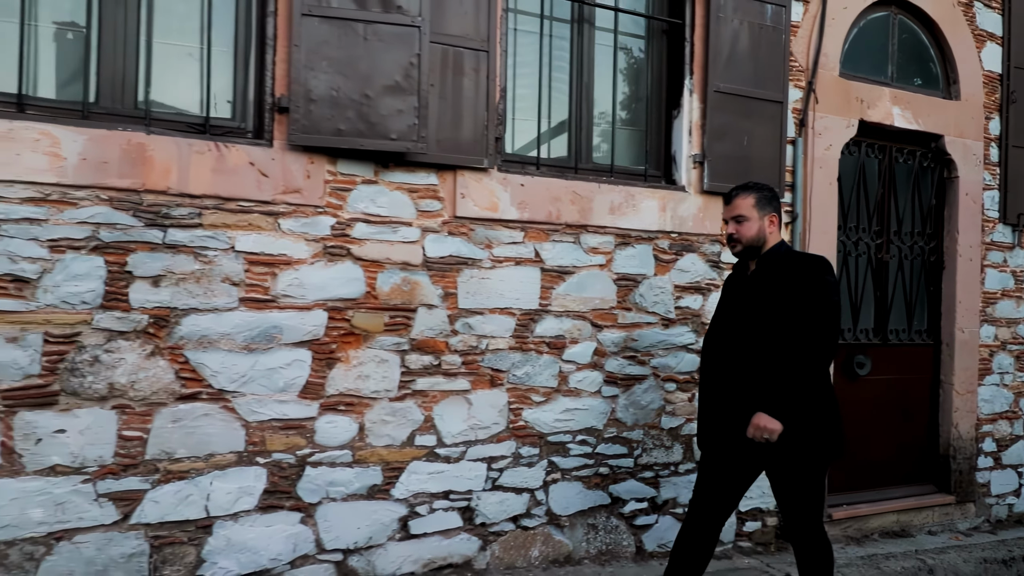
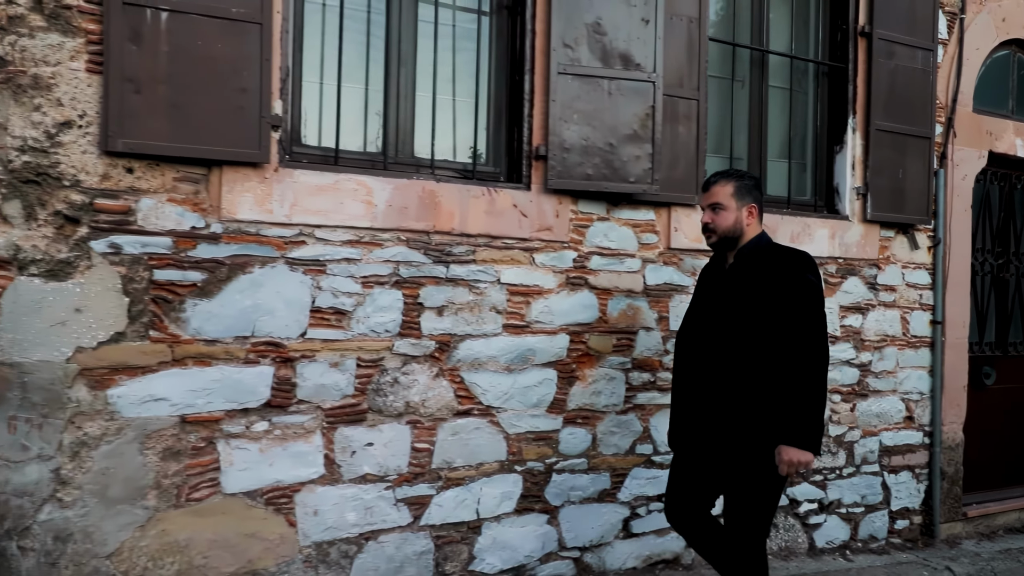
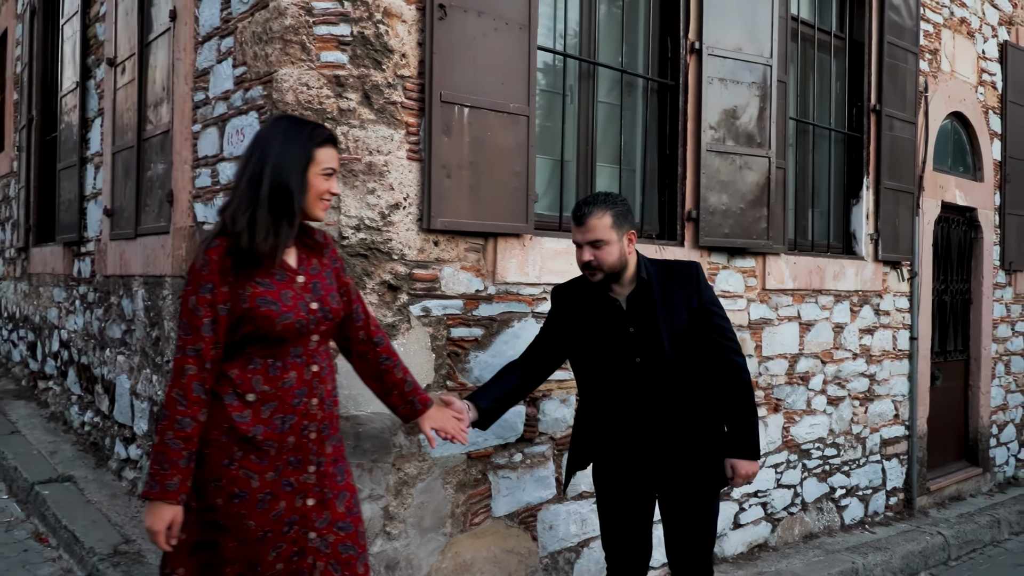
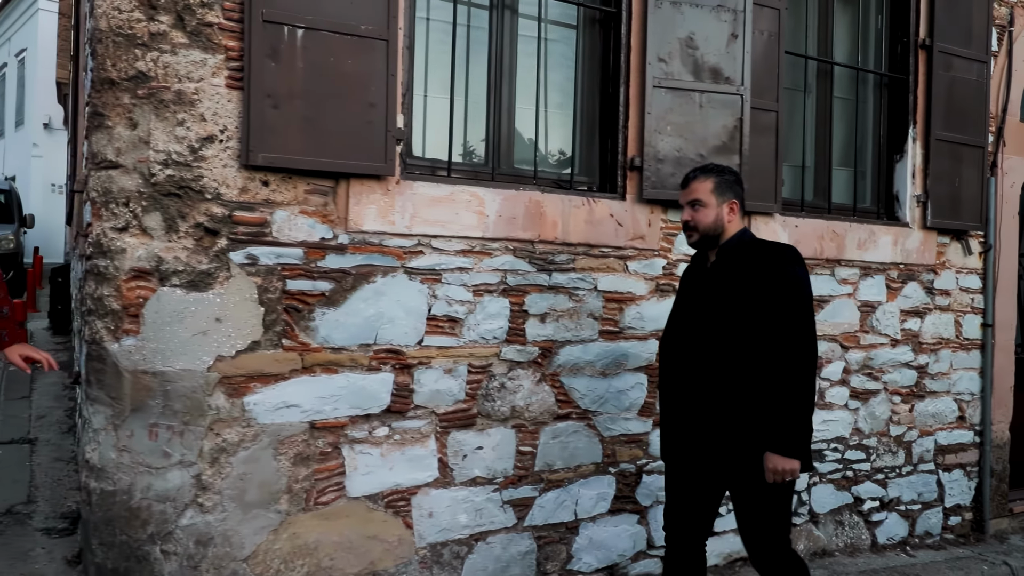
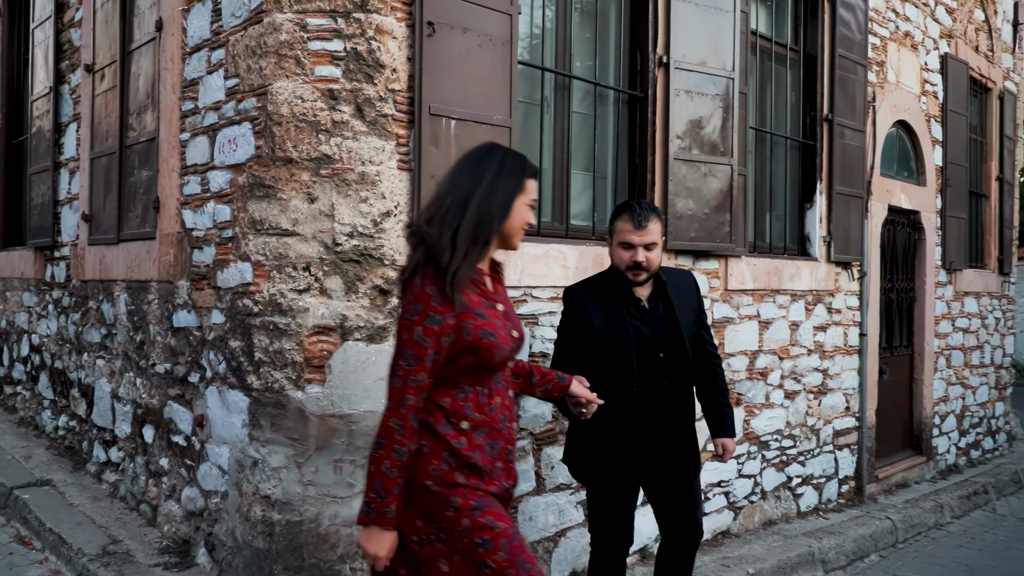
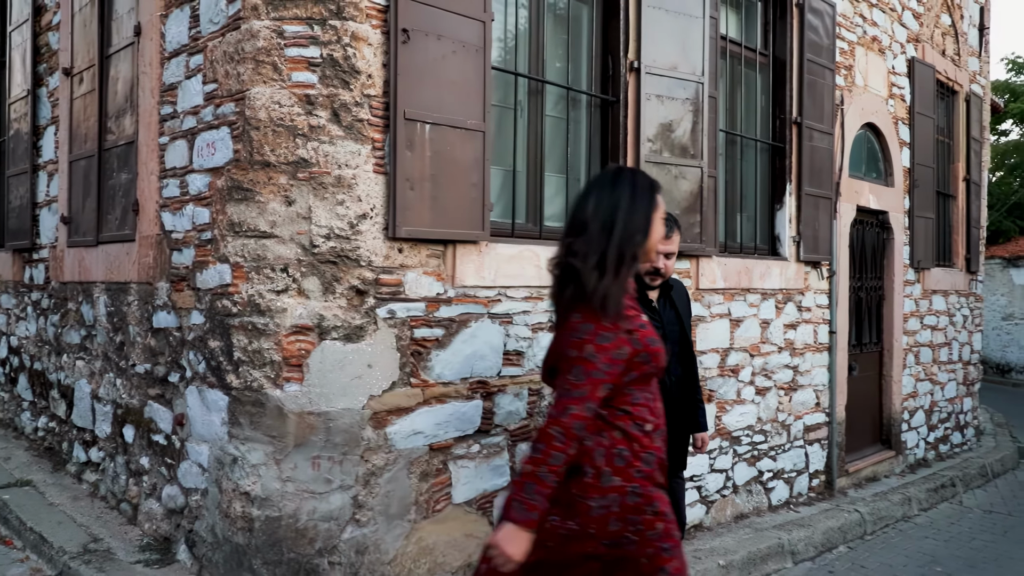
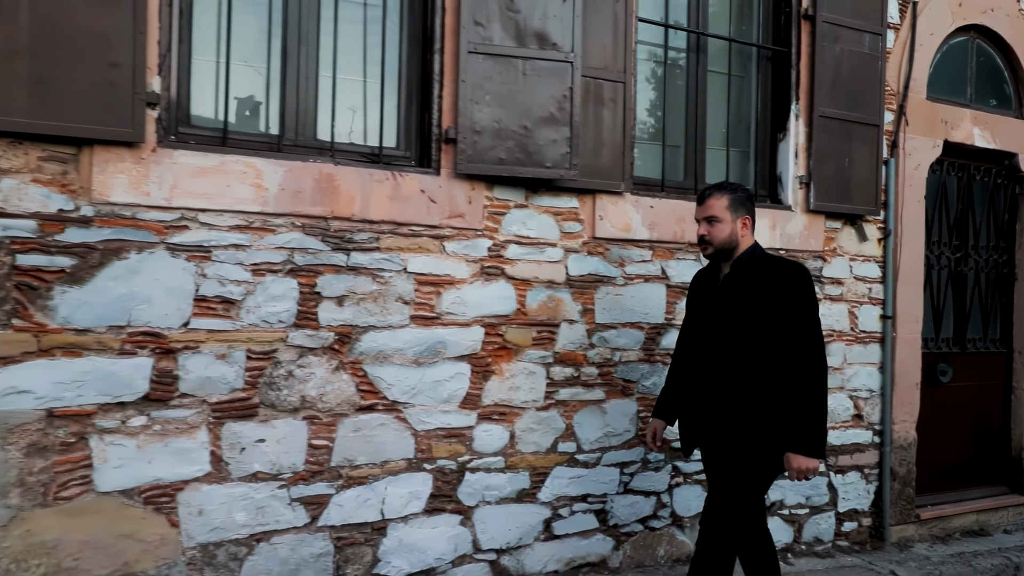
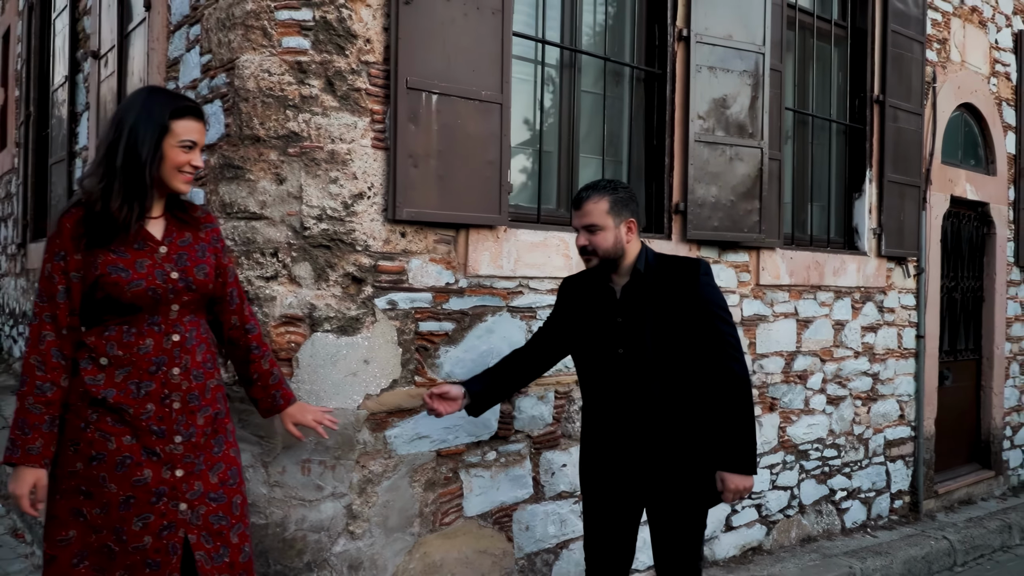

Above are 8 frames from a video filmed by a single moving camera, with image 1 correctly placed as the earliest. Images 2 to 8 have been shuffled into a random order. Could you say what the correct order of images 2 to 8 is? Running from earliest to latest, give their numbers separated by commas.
7, 2, 4, 8, 3, 5, 6
